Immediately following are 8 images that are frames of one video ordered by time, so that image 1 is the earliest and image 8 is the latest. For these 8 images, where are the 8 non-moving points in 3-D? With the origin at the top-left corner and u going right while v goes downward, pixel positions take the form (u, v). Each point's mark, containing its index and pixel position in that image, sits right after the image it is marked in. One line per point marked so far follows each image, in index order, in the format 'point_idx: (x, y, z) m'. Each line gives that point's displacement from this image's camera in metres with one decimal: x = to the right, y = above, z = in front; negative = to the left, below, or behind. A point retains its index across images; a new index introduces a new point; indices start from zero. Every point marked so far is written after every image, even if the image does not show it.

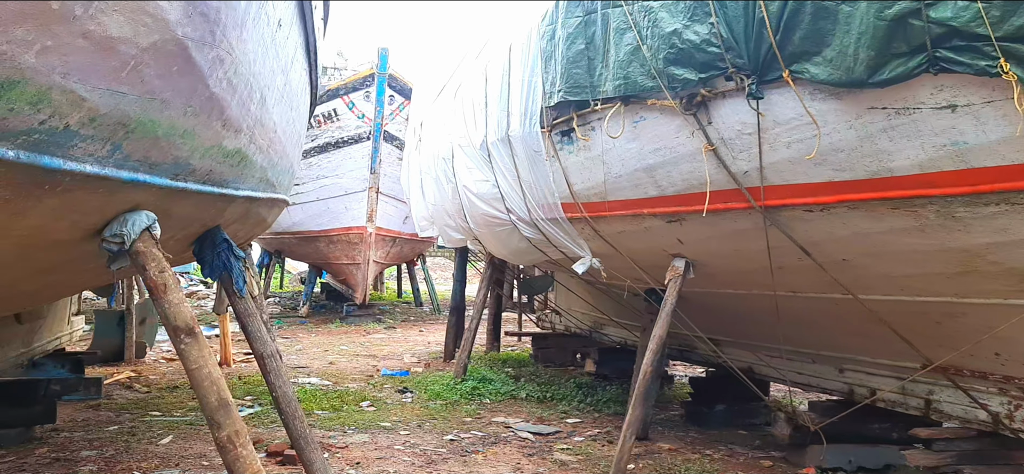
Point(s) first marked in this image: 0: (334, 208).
0: (-2.1, +0.3, +9.8) m
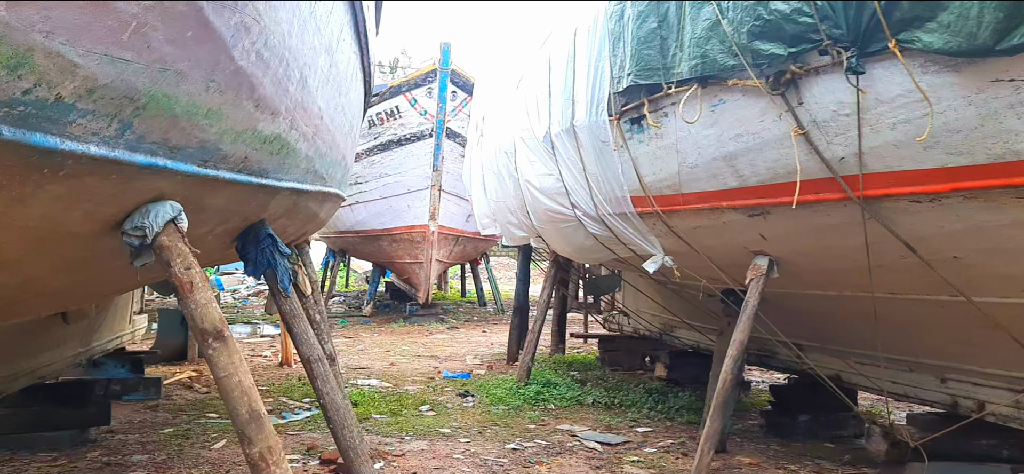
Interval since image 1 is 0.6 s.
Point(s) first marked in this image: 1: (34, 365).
0: (-1.3, +0.3, +9.7) m
1: (-2.1, -0.6, +3.6) m
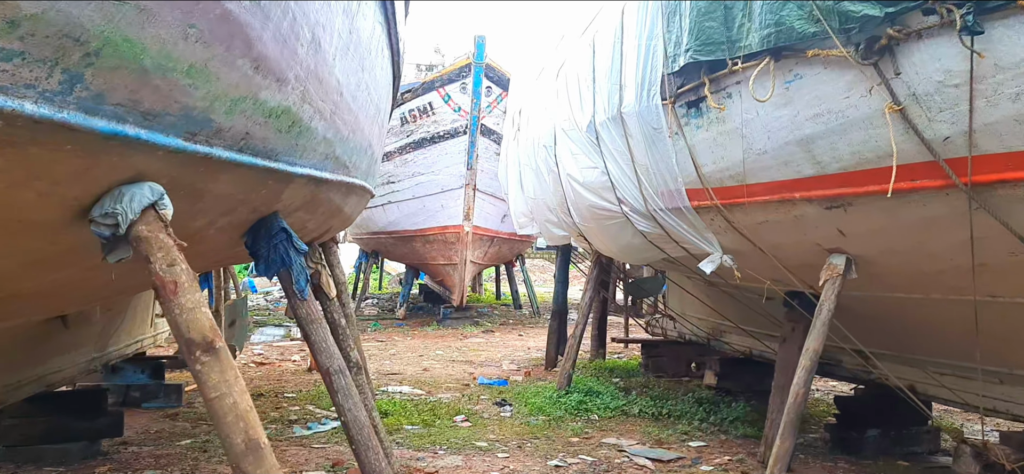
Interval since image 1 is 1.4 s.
0: (-0.9, +0.3, +9.4) m
1: (-1.9, -0.5, +3.3) m
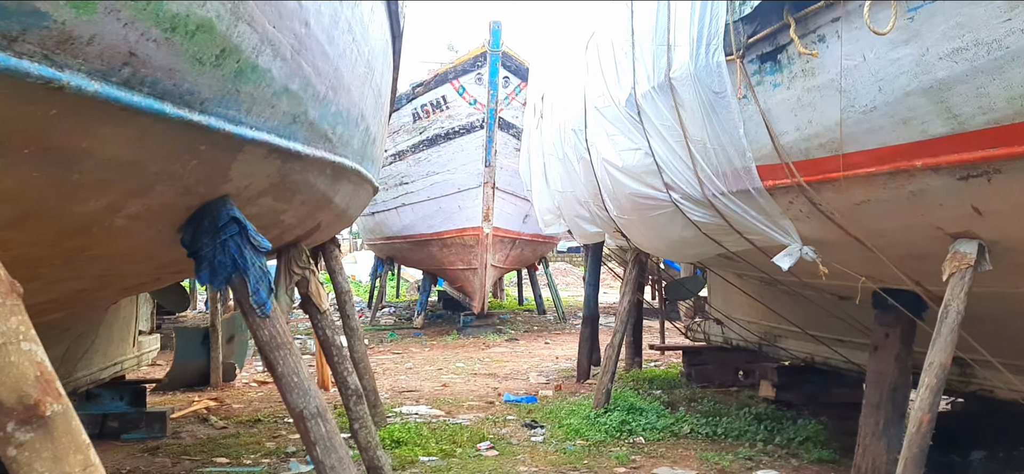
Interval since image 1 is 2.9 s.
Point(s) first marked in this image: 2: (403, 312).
0: (-0.7, +0.3, +8.8) m
1: (-1.8, -0.6, +2.7) m
2: (-1.6, -1.1, +12.4) m
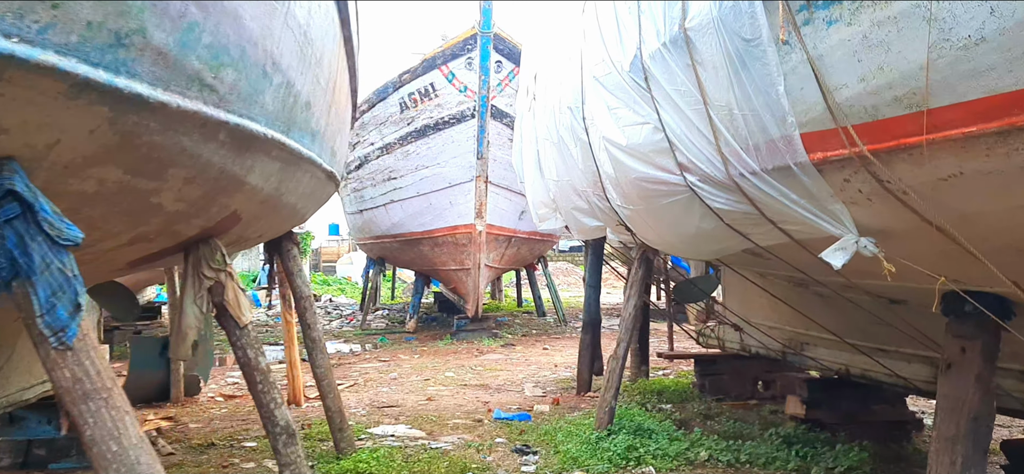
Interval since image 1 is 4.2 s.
0: (-0.7, +0.3, +8.1) m
1: (-1.8, -0.6, +2.1) m
2: (-1.6, -1.1, +11.8) m
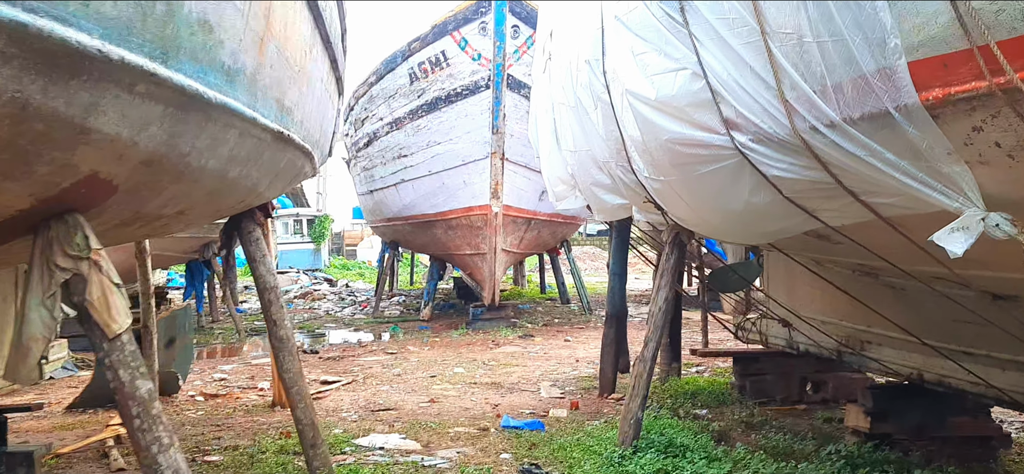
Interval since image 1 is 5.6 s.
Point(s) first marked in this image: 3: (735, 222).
0: (-0.6, +0.5, +7.5) m
1: (-1.9, -0.5, +1.6) m
2: (-1.3, -0.9, +11.2) m
3: (+0.7, +0.1, +2.5) m
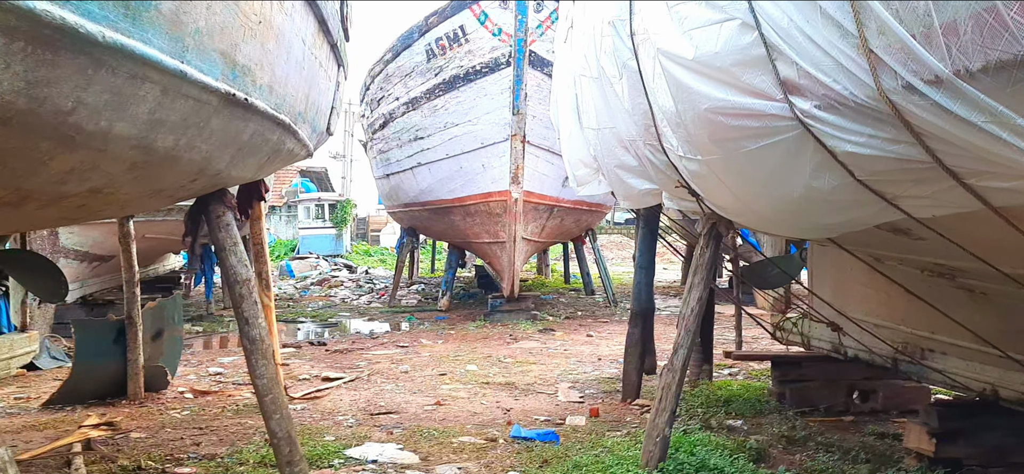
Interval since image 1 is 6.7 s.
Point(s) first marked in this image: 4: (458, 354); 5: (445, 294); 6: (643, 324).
0: (-0.4, +0.6, +7.1) m
1: (-1.9, -0.5, +1.2) m
2: (-1.1, -0.7, +10.8) m
3: (+0.7, +0.1, +2.1) m
4: (-0.4, -0.8, +5.9) m
5: (-0.7, -0.6, +8.9) m
6: (+0.7, -0.5, +4.3) m
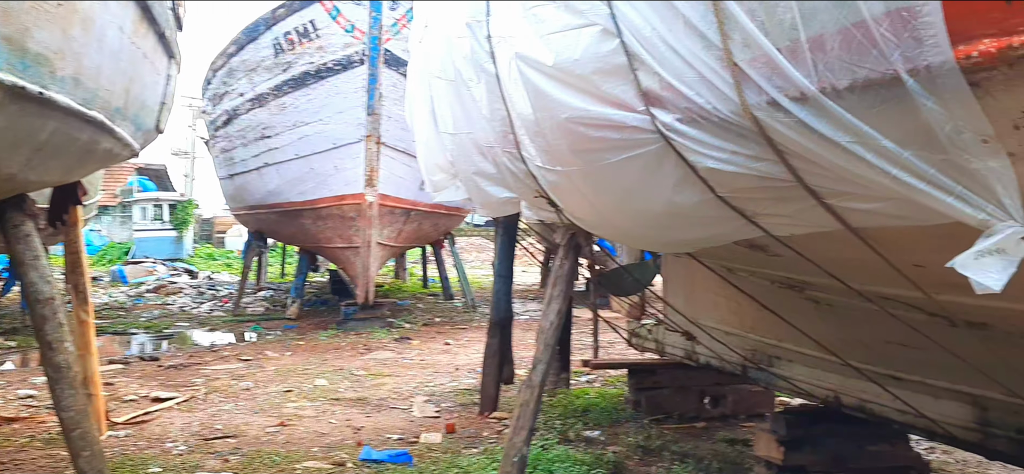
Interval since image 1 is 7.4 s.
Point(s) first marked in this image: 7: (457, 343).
0: (-1.6, +0.6, +6.7) m
1: (-2.1, -0.5, +0.7) m
2: (-2.9, -0.7, +10.4) m
3: (+0.3, 0.0, +2.0) m
4: (-1.4, -0.9, +5.6) m
5: (-2.2, -0.7, +8.5) m
6: (-0.1, -0.5, +4.2) m
7: (-0.4, -0.9, +6.7) m
